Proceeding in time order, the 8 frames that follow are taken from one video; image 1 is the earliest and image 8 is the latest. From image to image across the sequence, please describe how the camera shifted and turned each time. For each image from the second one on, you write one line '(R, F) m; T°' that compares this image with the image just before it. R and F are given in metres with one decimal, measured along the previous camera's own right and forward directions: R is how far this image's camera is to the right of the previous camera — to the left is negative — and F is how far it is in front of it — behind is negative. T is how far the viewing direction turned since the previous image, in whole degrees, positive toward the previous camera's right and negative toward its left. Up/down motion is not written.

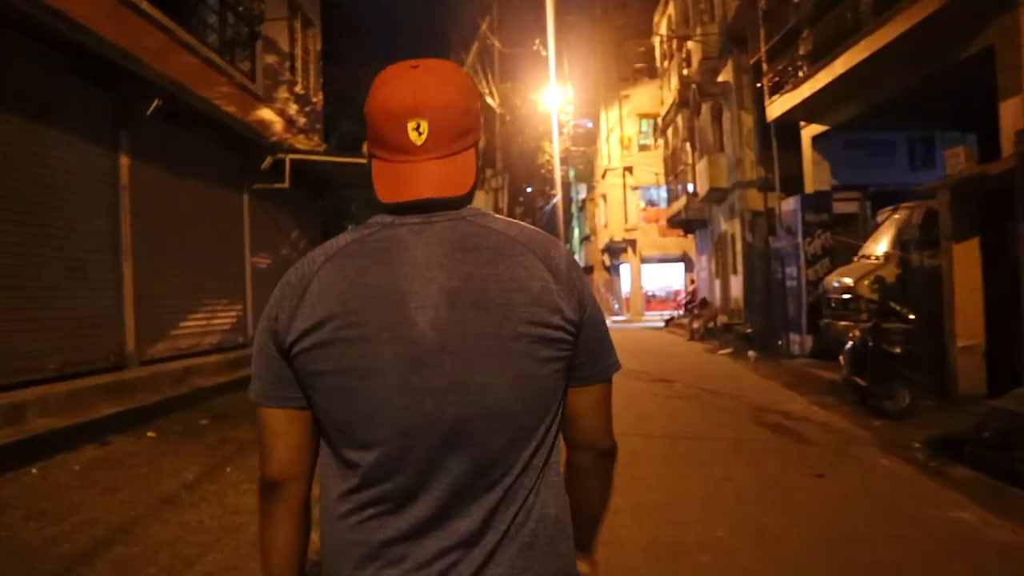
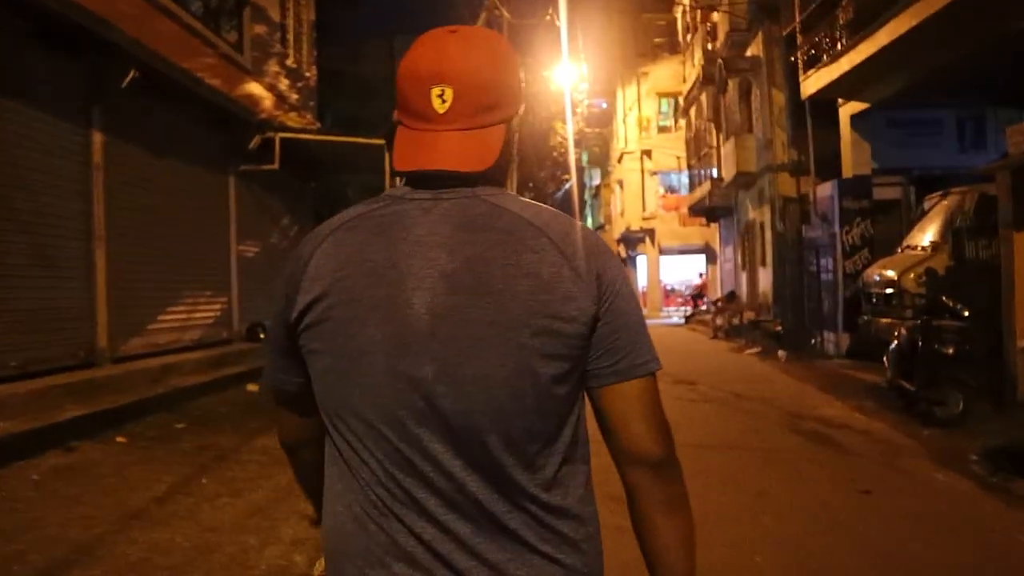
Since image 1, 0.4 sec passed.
(+0.1, +0.7) m; -2°
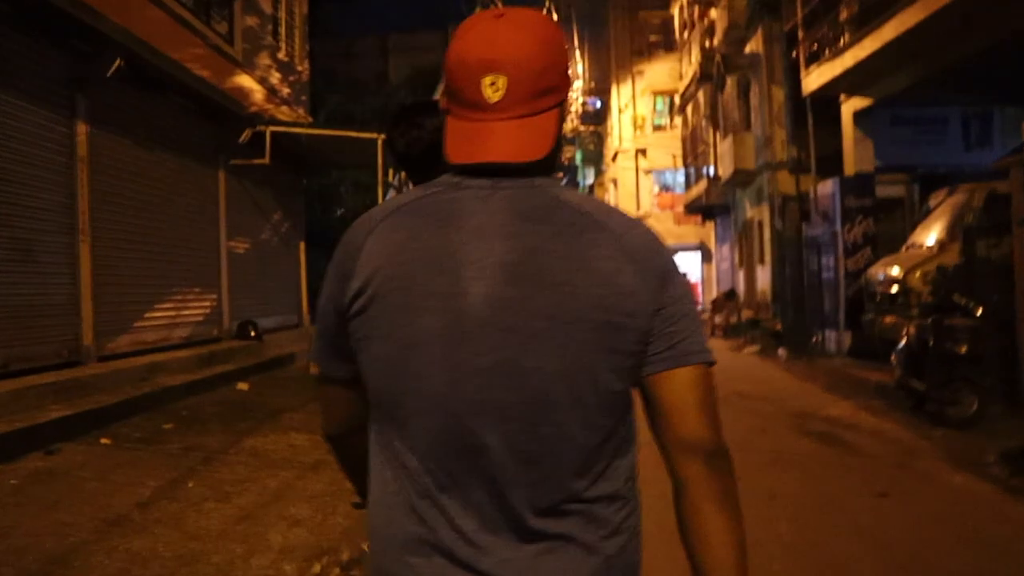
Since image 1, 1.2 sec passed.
(-0.1, +0.3) m; 0°
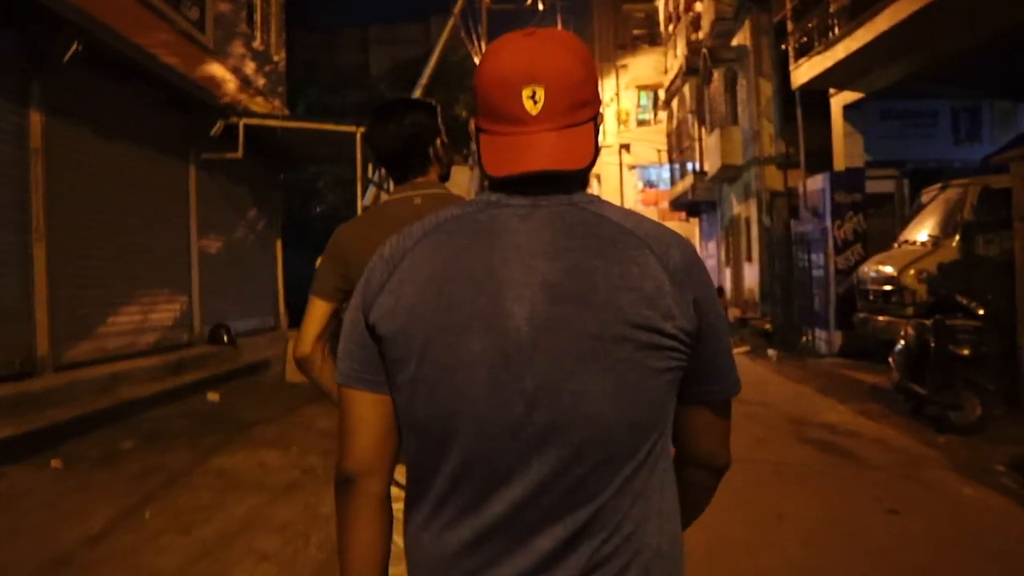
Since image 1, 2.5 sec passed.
(0.0, +0.4) m; +1°
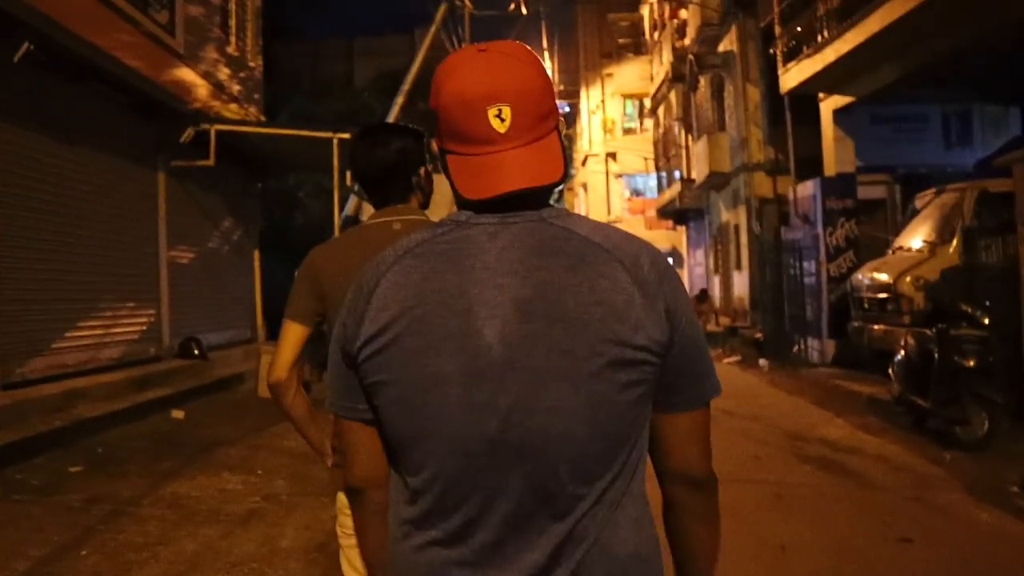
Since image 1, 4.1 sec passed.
(0.0, +0.4) m; +1°
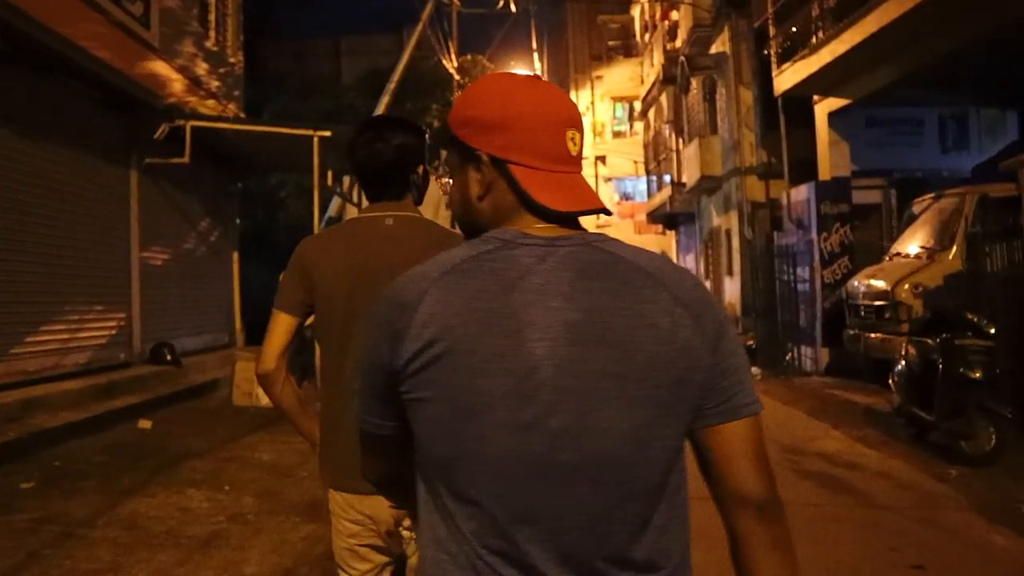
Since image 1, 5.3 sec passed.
(0.0, +0.4) m; +1°
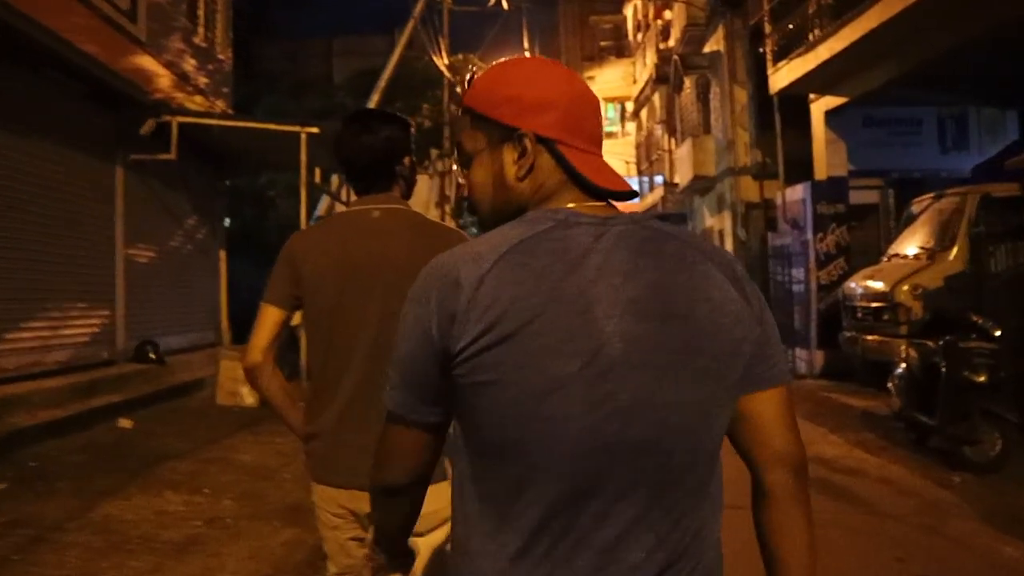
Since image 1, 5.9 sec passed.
(0.0, +0.2) m; +1°
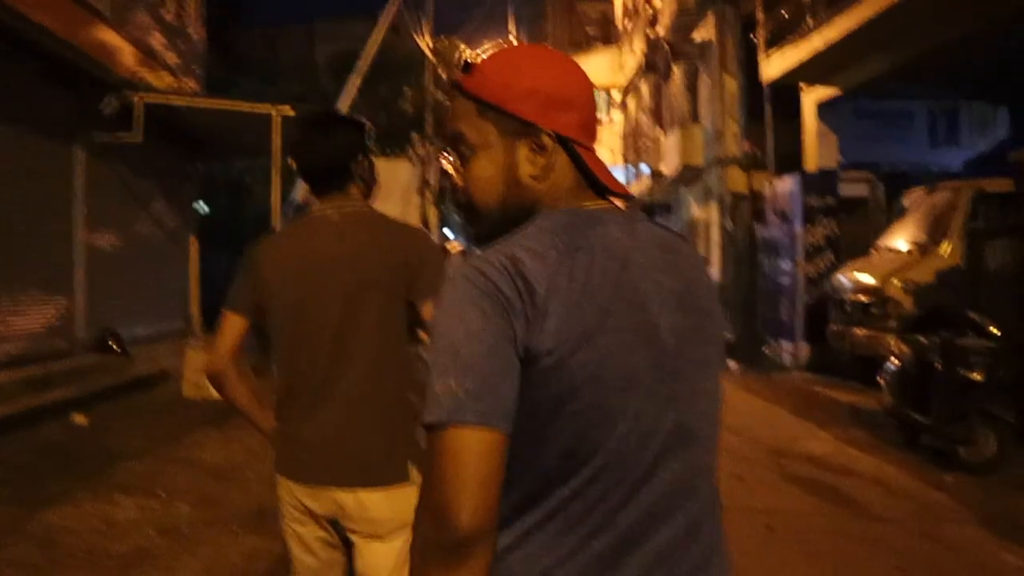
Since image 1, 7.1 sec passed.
(0.0, +0.4) m; +1°
